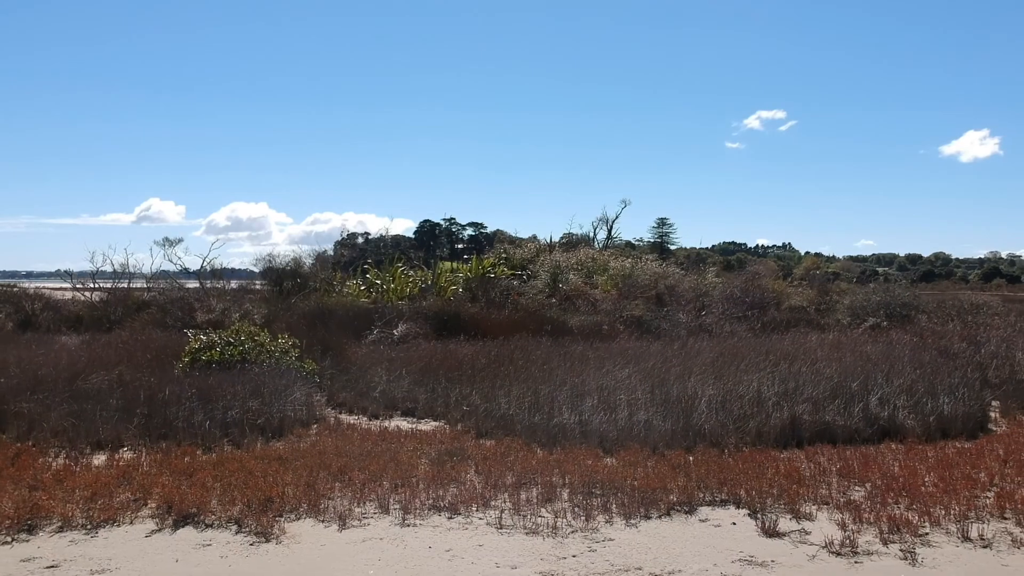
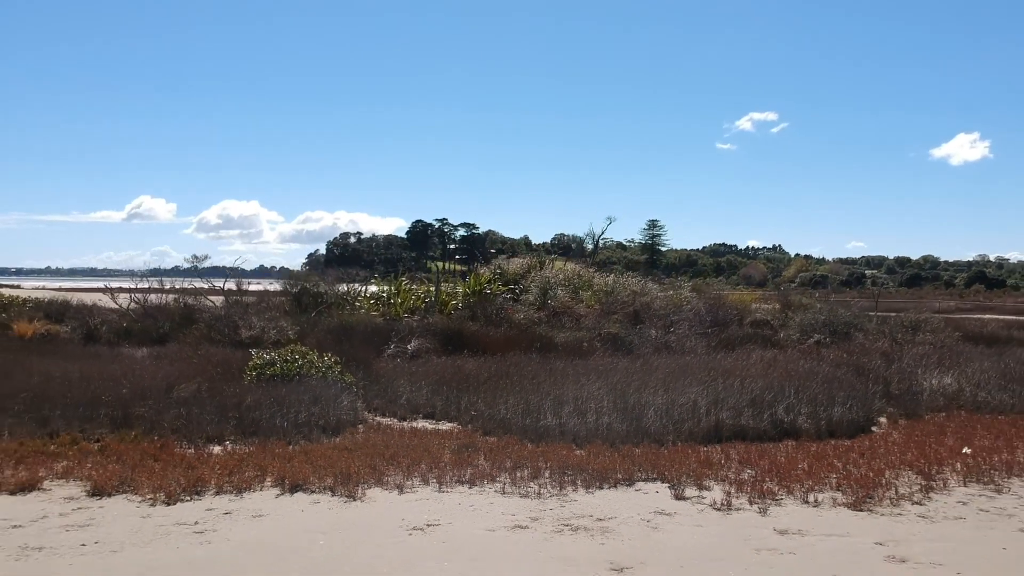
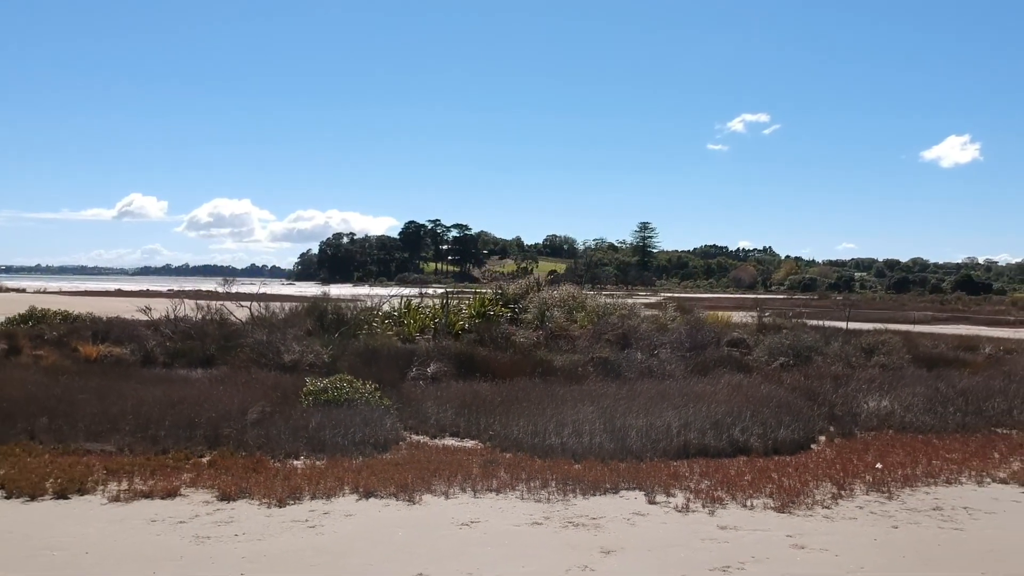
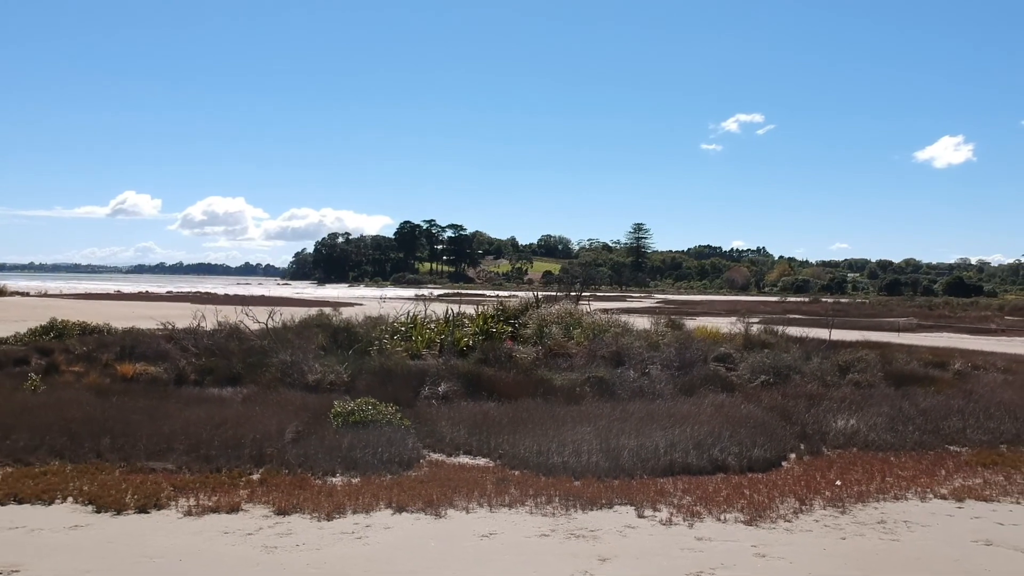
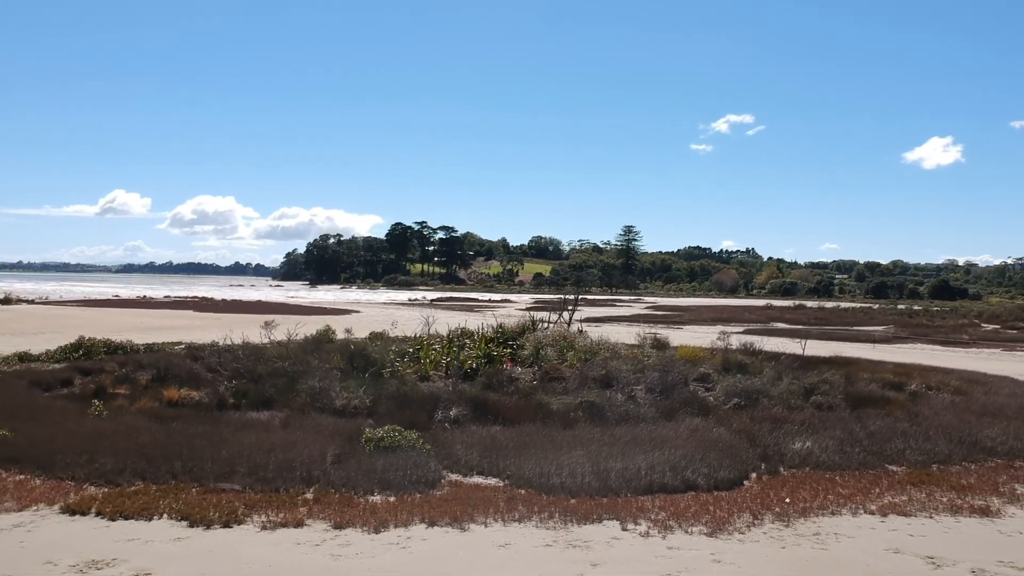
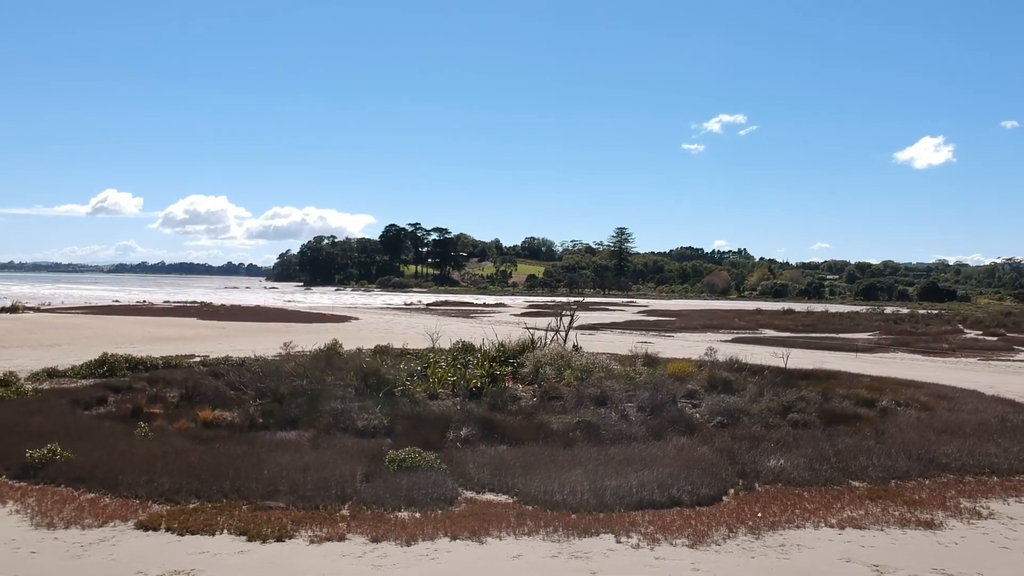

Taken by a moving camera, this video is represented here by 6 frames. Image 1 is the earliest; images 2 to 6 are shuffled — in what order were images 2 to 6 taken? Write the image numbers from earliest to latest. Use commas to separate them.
2, 3, 4, 5, 6
